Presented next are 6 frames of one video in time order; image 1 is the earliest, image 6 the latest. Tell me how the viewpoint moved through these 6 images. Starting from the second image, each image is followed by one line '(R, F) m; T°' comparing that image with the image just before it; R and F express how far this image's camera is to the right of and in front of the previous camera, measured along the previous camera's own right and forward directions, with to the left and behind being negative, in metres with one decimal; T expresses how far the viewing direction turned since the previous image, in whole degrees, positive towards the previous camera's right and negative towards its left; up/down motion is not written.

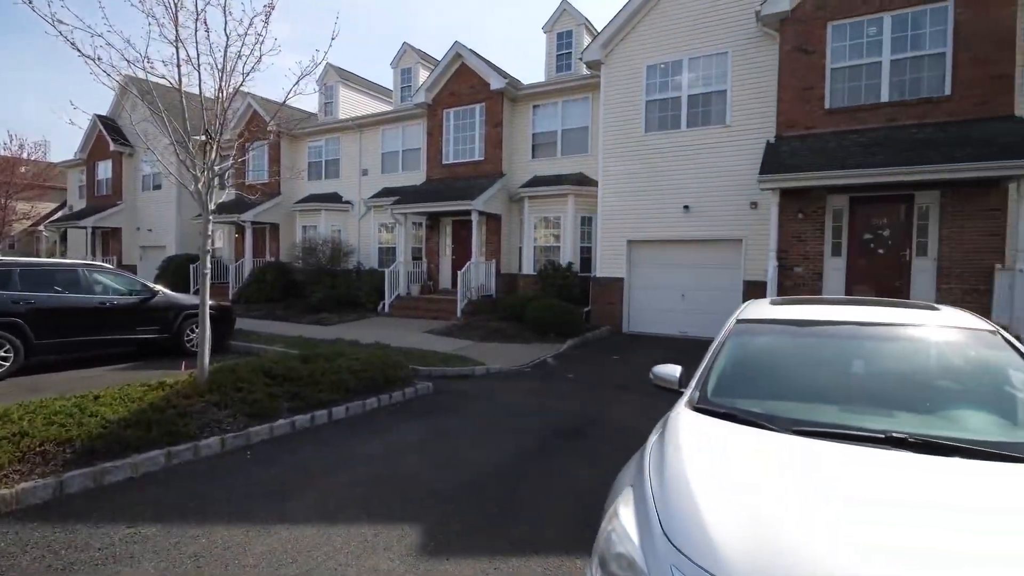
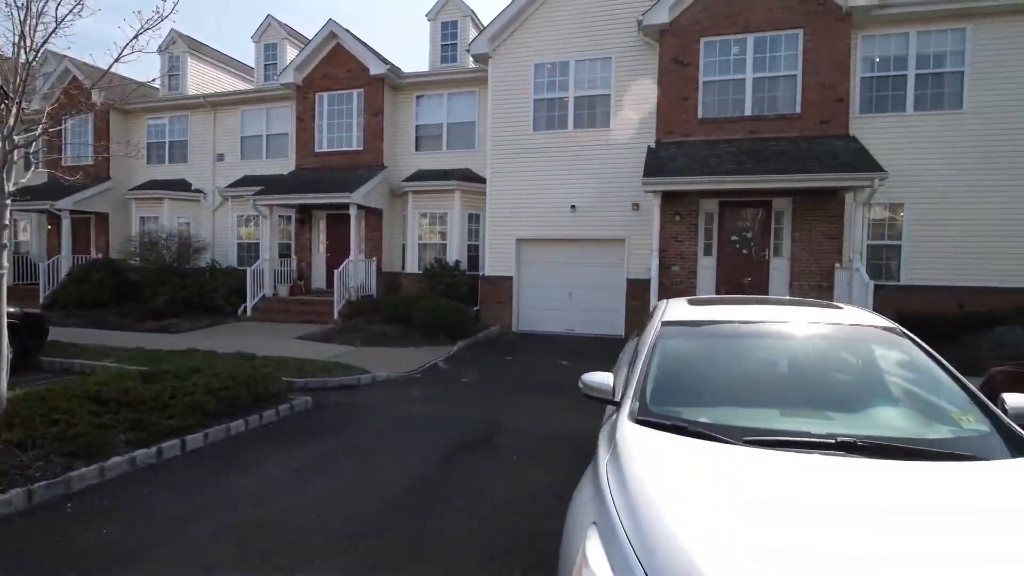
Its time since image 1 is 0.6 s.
(-0.3, +0.6) m; +13°
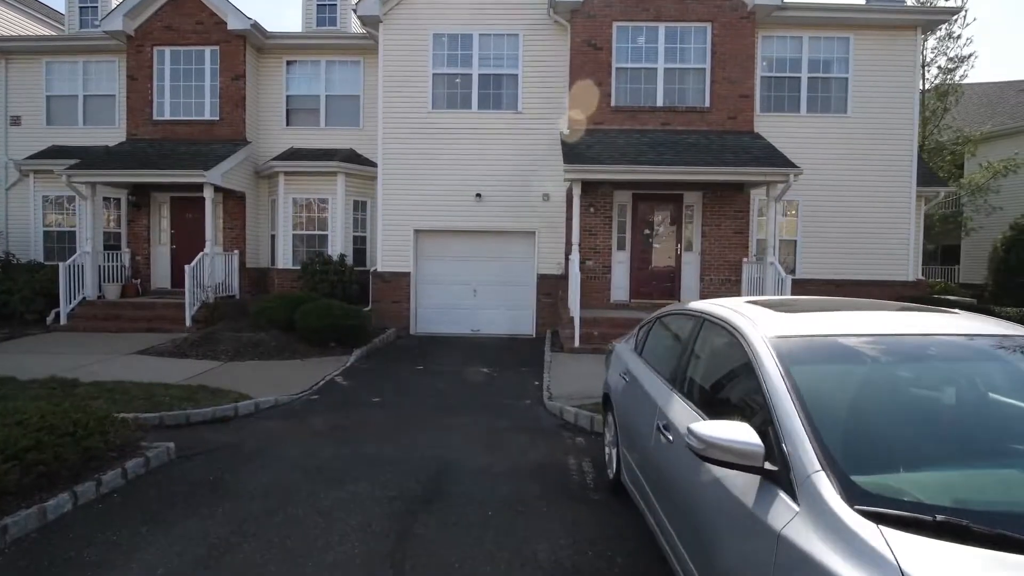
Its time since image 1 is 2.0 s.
(-0.8, +1.5) m; +14°
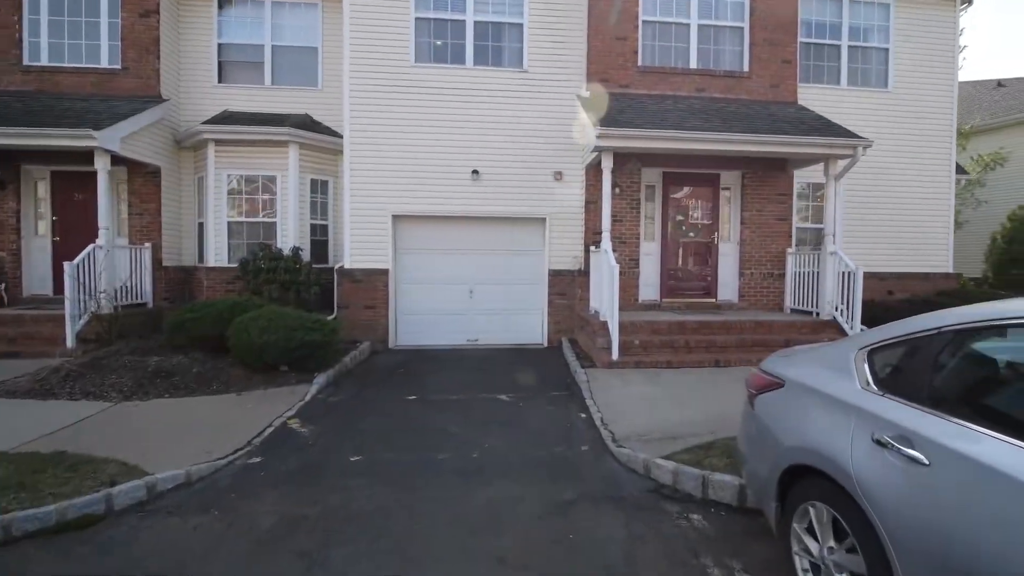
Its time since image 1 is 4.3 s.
(-1.5, +2.5) m; +8°
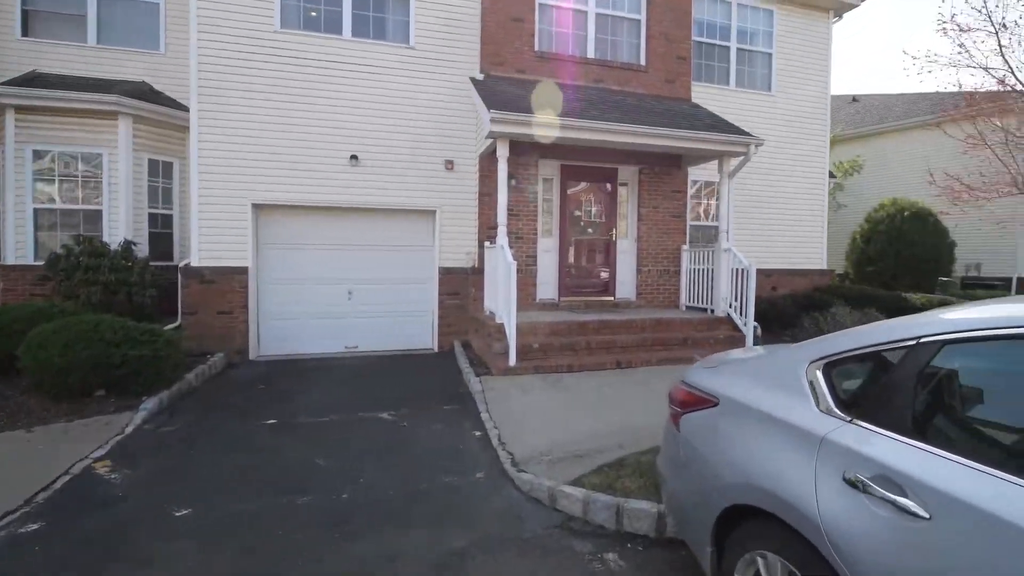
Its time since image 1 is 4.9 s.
(+0.2, +0.9) m; +11°
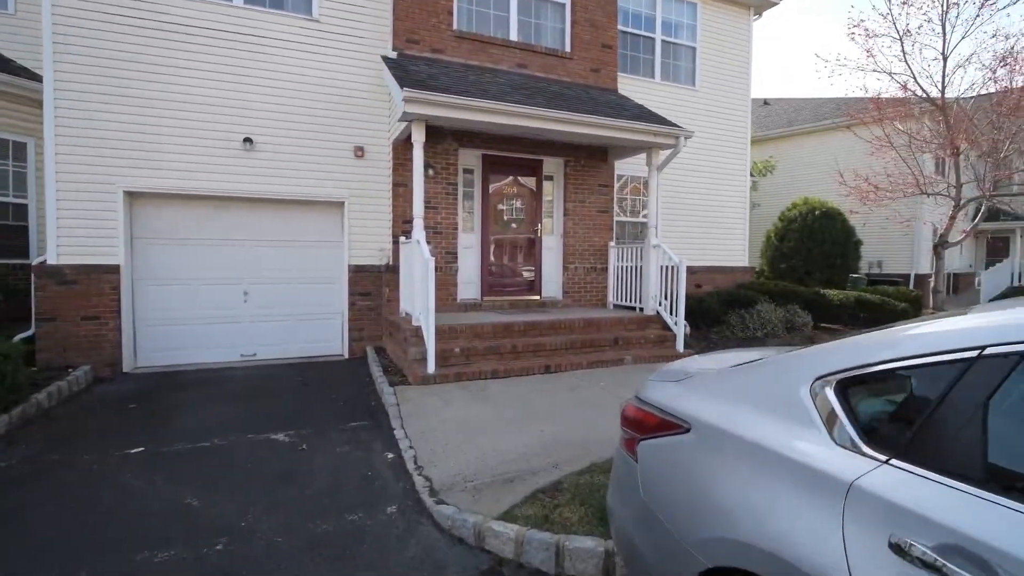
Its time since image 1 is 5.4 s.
(+0.2, +0.7) m; +7°
